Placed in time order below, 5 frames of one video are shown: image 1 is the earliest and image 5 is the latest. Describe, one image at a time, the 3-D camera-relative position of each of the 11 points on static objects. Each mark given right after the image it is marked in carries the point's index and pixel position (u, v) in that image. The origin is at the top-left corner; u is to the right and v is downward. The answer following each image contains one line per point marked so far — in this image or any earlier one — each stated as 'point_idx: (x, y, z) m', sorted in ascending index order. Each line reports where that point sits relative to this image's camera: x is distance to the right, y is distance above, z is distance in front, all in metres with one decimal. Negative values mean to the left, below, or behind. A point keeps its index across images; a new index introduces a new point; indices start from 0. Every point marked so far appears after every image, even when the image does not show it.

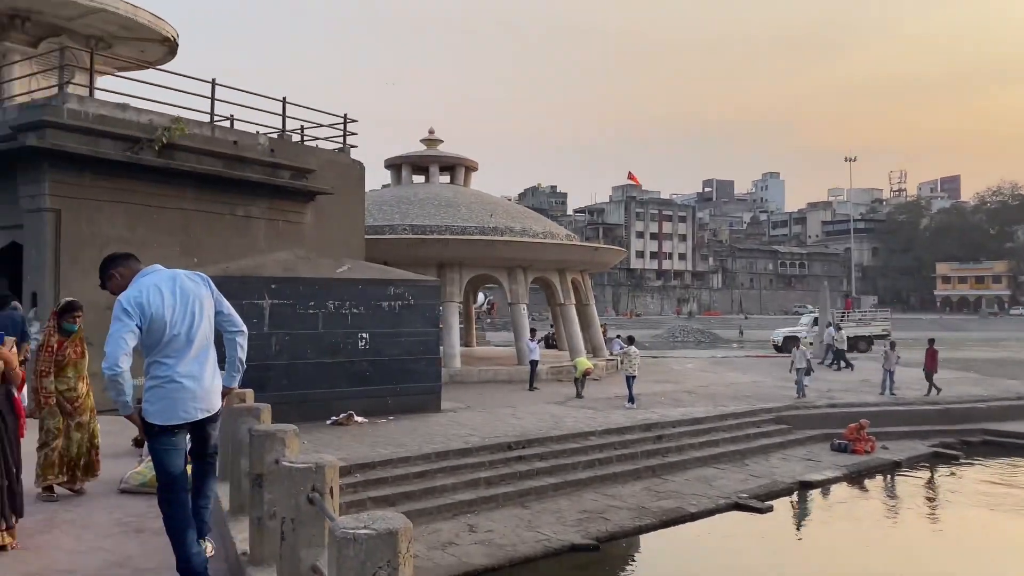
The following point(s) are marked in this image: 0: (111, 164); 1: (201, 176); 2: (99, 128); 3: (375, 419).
0: (-5.5, +1.7, +11.4) m
1: (-4.7, +1.7, +12.6) m
2: (-5.5, +2.1, +11.2) m
3: (-2.0, -1.9, +12.4) m
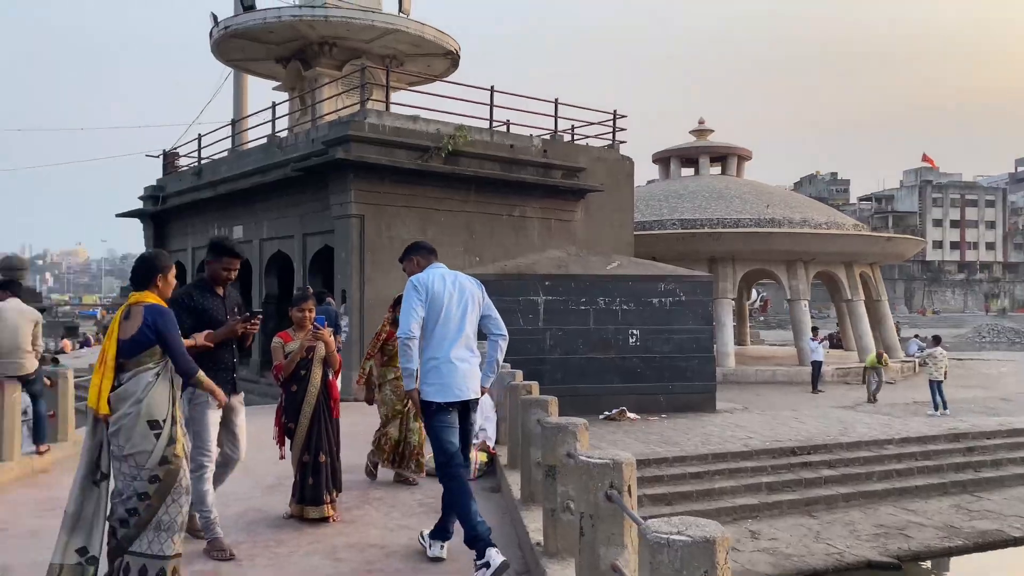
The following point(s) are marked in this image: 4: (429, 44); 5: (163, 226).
0: (-1.6, +1.7, +12.4) m
1: (-0.5, +1.7, +13.3) m
2: (-1.7, +2.2, +12.2) m
3: (+2.0, -1.9, +12.3) m
4: (-1.5, +4.6, +15.8) m
5: (-7.5, +1.3, +18.2) m
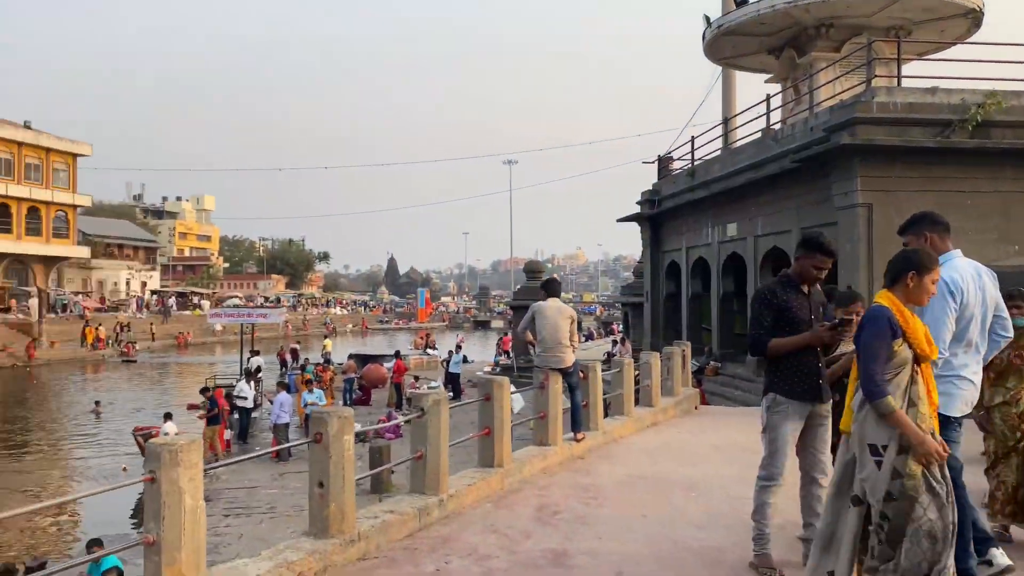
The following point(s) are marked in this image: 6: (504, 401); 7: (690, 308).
0: (+5.4, +1.8, +11.0) m
1: (+6.8, +1.8, +11.2) m
2: (+5.1, +2.2, +10.9) m
3: (+8.4, -1.8, +9.0) m
4: (+7.1, +4.7, +13.8) m
5: (+3.4, +1.4, +19.1) m
6: (-0.1, -0.8, +5.9) m
7: (+3.7, -0.4, +17.4) m
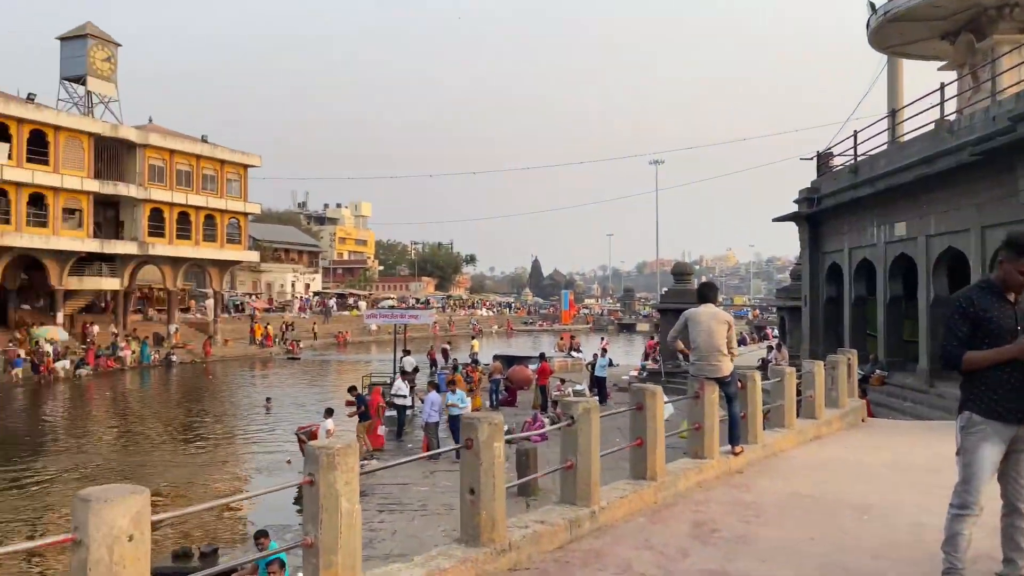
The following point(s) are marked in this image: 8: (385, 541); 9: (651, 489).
0: (+7.2, +1.7, +9.8) m
1: (+8.6, +1.8, +9.7) m
2: (+6.9, +2.2, +9.7) m
3: (+9.8, -1.8, +7.3) m
4: (+9.4, +4.6, +12.3) m
5: (+6.6, +1.3, +18.1) m
6: (+1.0, -0.8, +5.7) m
7: (+6.6, -0.5, +16.3) m
8: (-1.3, -2.6, +8.6) m
9: (+0.9, -1.3, +5.5) m
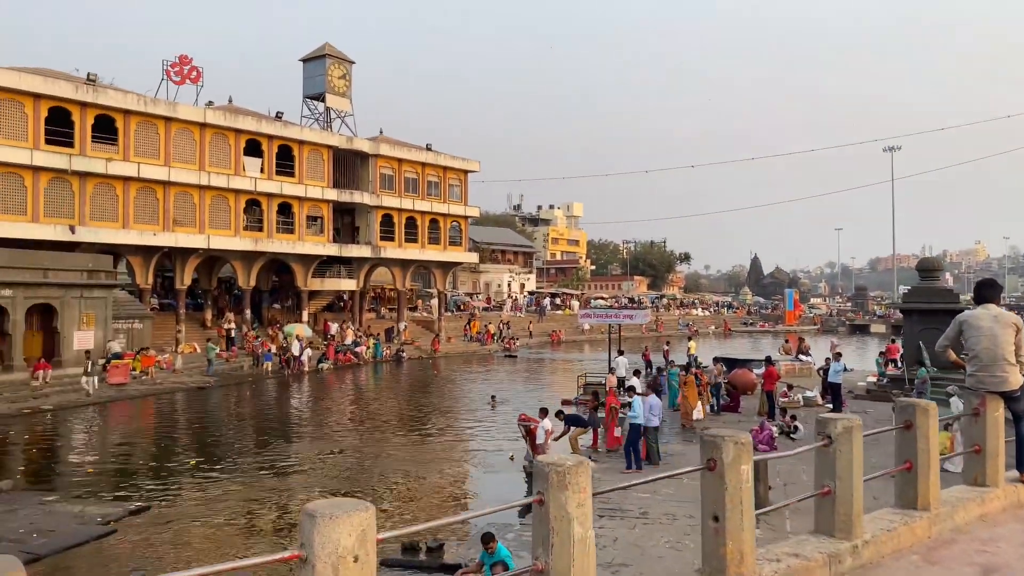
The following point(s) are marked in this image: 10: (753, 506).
0: (+9.5, +1.8, +7.4) m
1: (+10.8, +1.8, +7.0) m
2: (+9.2, +2.2, +7.4) m
3: (+11.4, -1.8, +4.3) m
4: (+12.2, +4.7, +9.2) m
5: (+10.9, +1.4, +15.6) m
6: (+2.4, -0.8, +5.0) m
7: (+10.5, -0.4, +13.9) m
8: (+0.9, -2.6, +8.3) m
9: (+2.3, -1.3, +4.8) m
10: (+1.1, -1.0, +3.8) m
